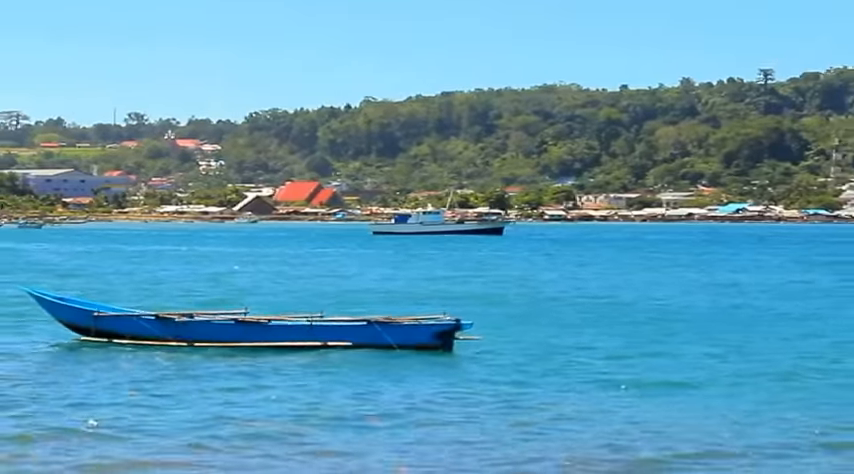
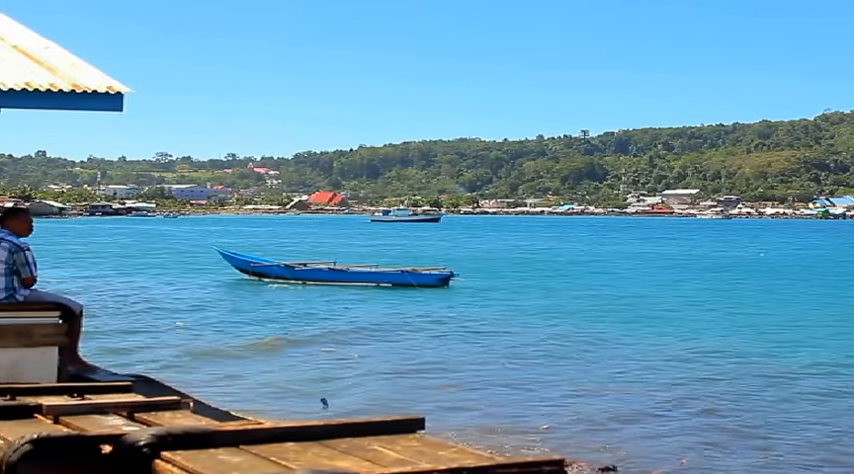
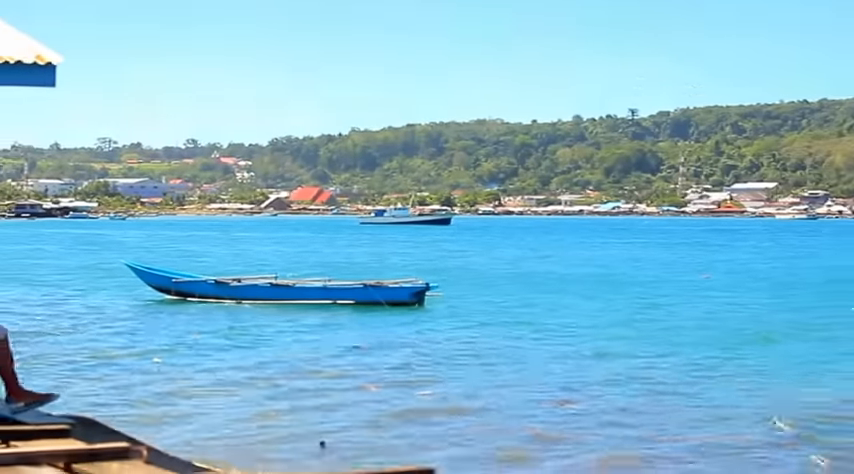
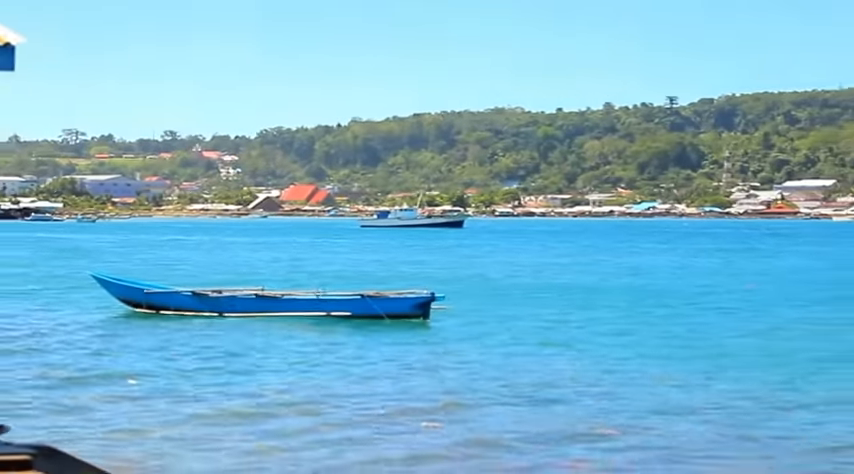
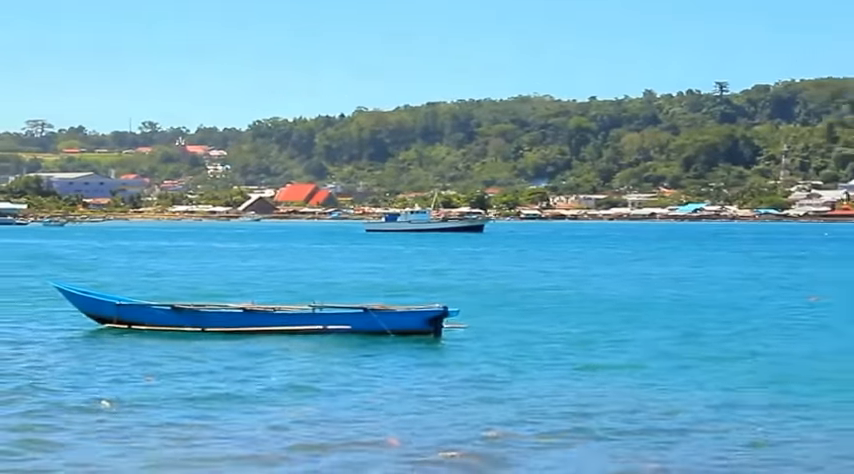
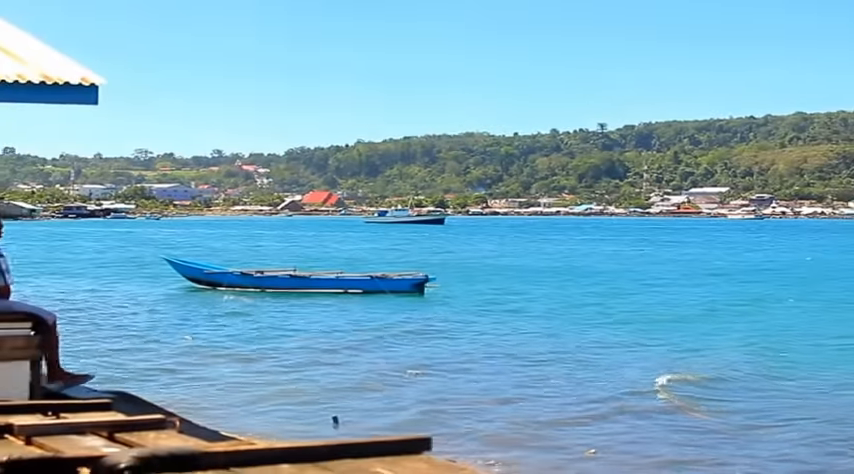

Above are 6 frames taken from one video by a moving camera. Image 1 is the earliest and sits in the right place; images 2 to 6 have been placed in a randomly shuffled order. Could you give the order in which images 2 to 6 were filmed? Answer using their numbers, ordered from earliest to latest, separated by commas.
5, 4, 3, 6, 2
